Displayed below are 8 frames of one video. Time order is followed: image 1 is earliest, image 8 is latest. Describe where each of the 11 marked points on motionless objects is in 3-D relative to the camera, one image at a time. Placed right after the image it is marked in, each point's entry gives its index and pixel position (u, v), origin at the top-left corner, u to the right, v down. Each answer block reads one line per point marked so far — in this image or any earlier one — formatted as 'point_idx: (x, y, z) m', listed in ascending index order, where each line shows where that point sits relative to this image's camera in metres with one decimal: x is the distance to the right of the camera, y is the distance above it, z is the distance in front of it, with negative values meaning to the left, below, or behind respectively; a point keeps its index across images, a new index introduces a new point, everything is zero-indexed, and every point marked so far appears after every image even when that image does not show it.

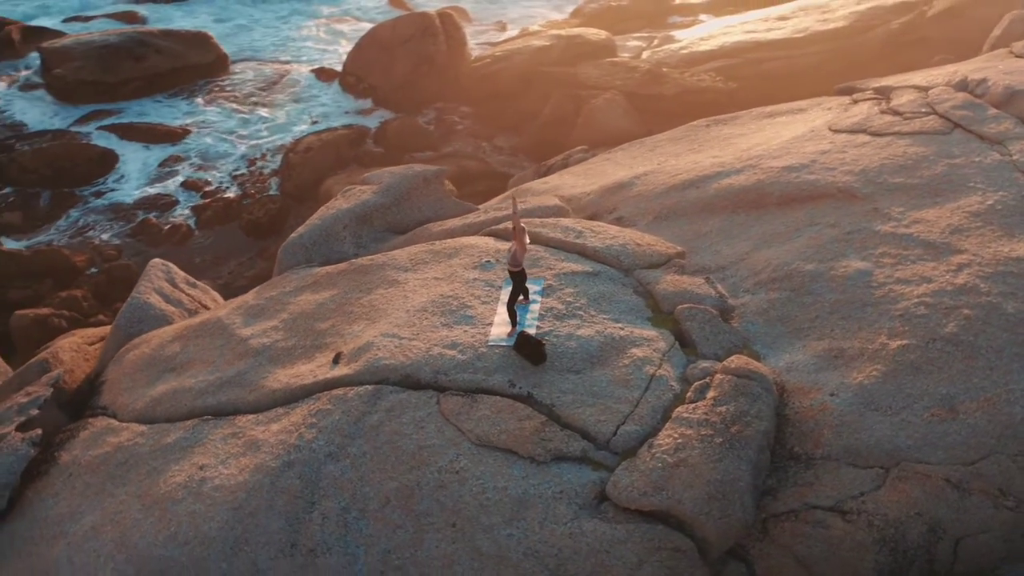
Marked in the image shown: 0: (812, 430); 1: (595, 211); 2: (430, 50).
0: (+1.6, -0.7, +5.8) m
1: (+0.6, +0.6, +8.3) m
2: (-1.2, +3.4, +15.6) m
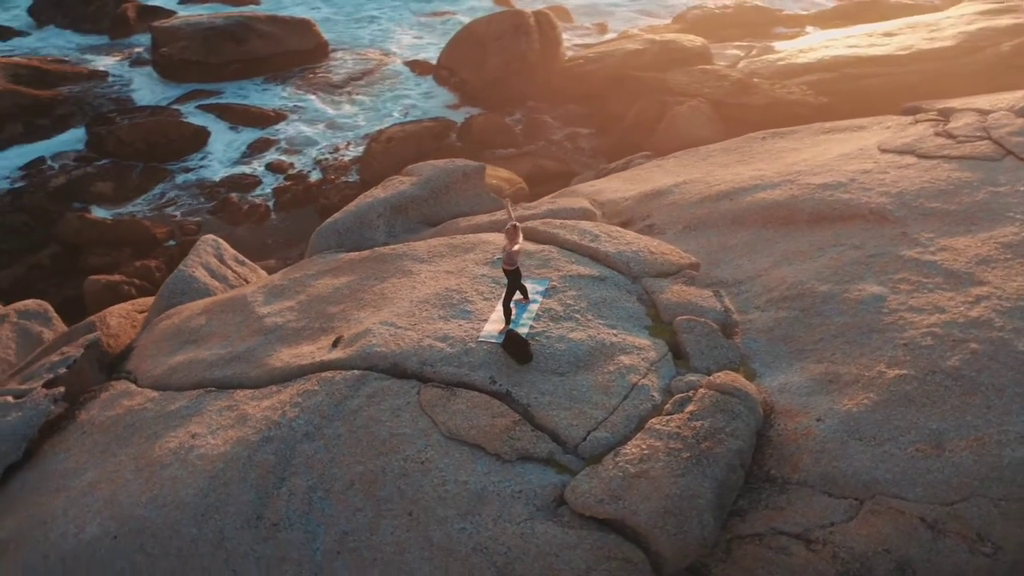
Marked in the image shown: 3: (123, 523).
0: (+1.4, -0.8, +5.6) m
1: (+0.9, +0.5, +8.2) m
2: (+0.1, +3.4, +15.7) m
3: (-2.1, -1.2, +5.8) m
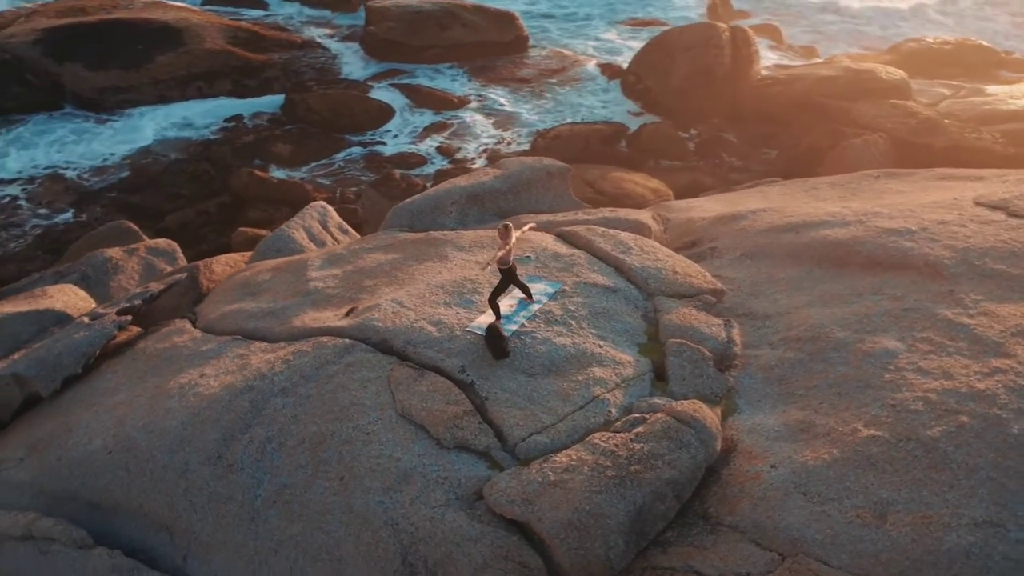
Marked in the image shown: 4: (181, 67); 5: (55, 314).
0: (+1.1, -1.0, +5.4) m
1: (+1.4, +0.4, +8.0) m
2: (+2.8, +3.2, +15.4) m
3: (-2.3, -0.9, +6.4) m
4: (-4.8, +3.2, +15.9) m
5: (-3.4, -0.2, +8.3) m
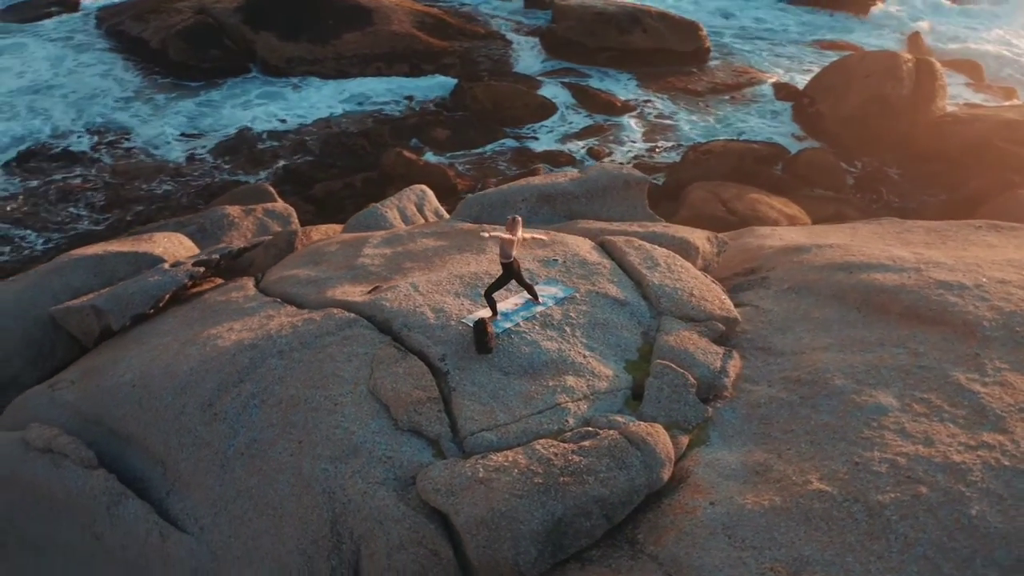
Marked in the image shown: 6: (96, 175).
0: (+0.7, -1.1, +5.2) m
1: (+1.7, +0.2, +7.7) m
2: (+5.0, +2.6, +14.6) m
3: (-2.3, -0.6, +6.9) m
4: (-2.2, +3.7, +16.6) m
5: (-3.0, +0.3, +9.0) m
6: (-5.3, +1.4, +14.0) m
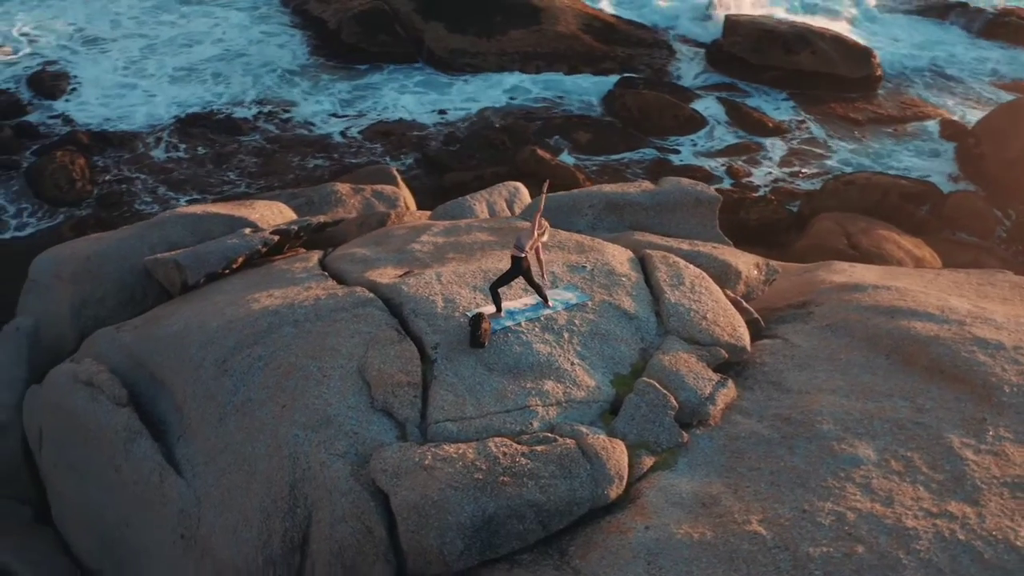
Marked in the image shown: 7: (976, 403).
0: (+0.4, -1.2, +5.1) m
1: (+2.0, -0.1, +7.4) m
2: (+6.8, +1.9, +13.6) m
3: (-2.2, -0.3, +7.3) m
4: (+0.2, +3.8, +16.9) m
5: (-2.3, +0.6, +9.5) m
6: (-3.5, +2.0, +14.9) m
7: (+2.4, -0.6, +5.6) m
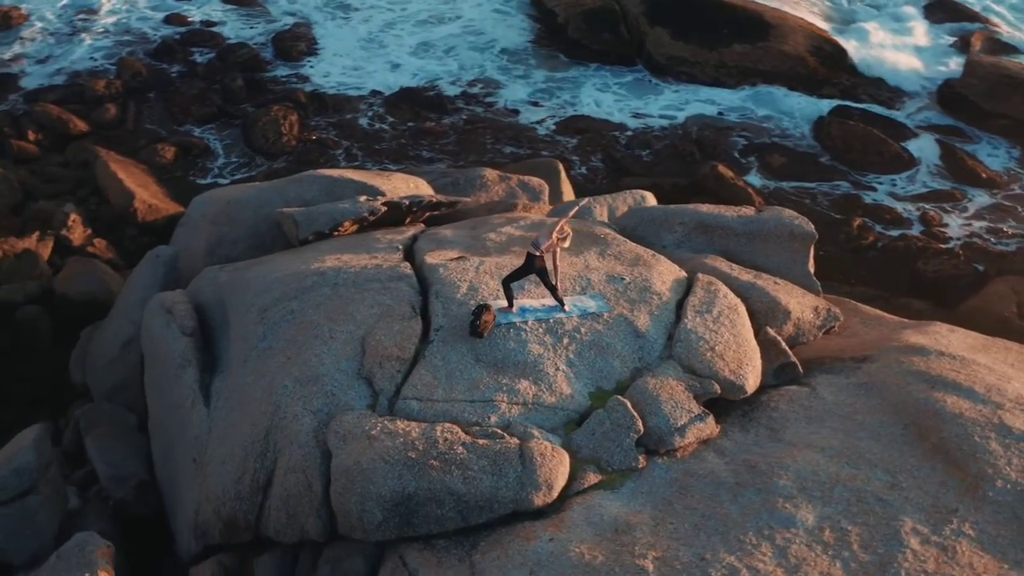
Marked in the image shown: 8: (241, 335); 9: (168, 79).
0: (0.0, -1.2, +5.1) m
1: (+2.2, -0.4, +6.9) m
2: (+8.7, +0.5, +11.7) m
3: (-1.8, +0.1, +7.9) m
4: (+3.5, +3.4, +16.5) m
5: (-1.3, +0.9, +10.0) m
6: (-0.8, +2.3, +15.5) m
7: (+2.1, -1.0, +5.1) m
8: (-1.8, -0.3, +7.1) m
9: (-5.0, +3.1, +16.0) m
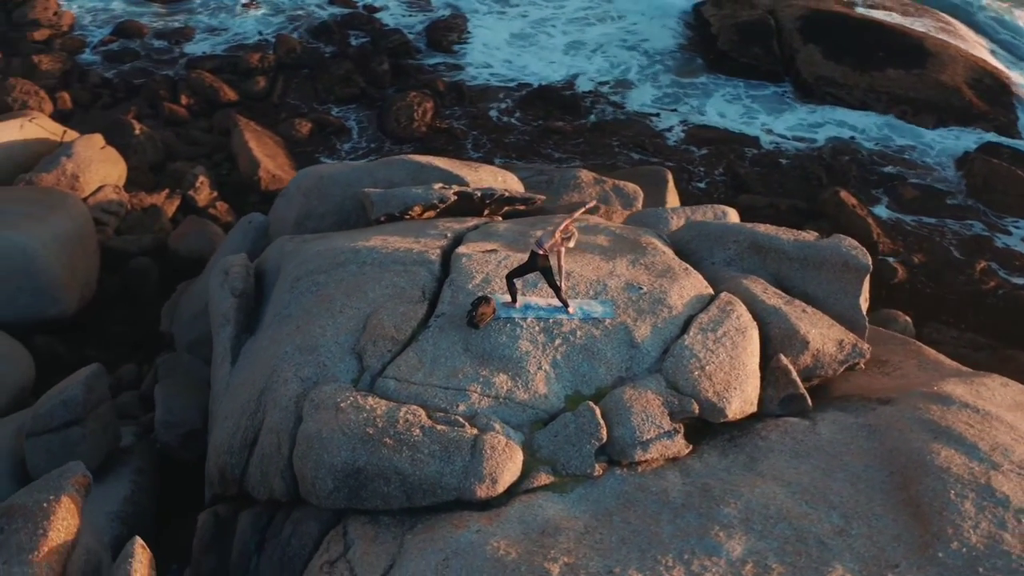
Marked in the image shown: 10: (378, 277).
0: (-0.4, -1.1, +5.2) m
1: (+2.3, -0.7, +6.6) m
2: (+9.4, -0.5, +10.2) m
3: (-1.5, +0.3, +8.2) m
4: (+5.6, +2.9, +15.7) m
5: (-0.5, +1.0, +10.2) m
6: (+1.0, +2.3, +15.5) m
7: (+1.7, -1.1, +4.8) m
8: (-1.6, -0.1, +7.4) m
9: (-2.9, +3.5, +16.8) m
10: (-0.8, +0.1, +7.0) m
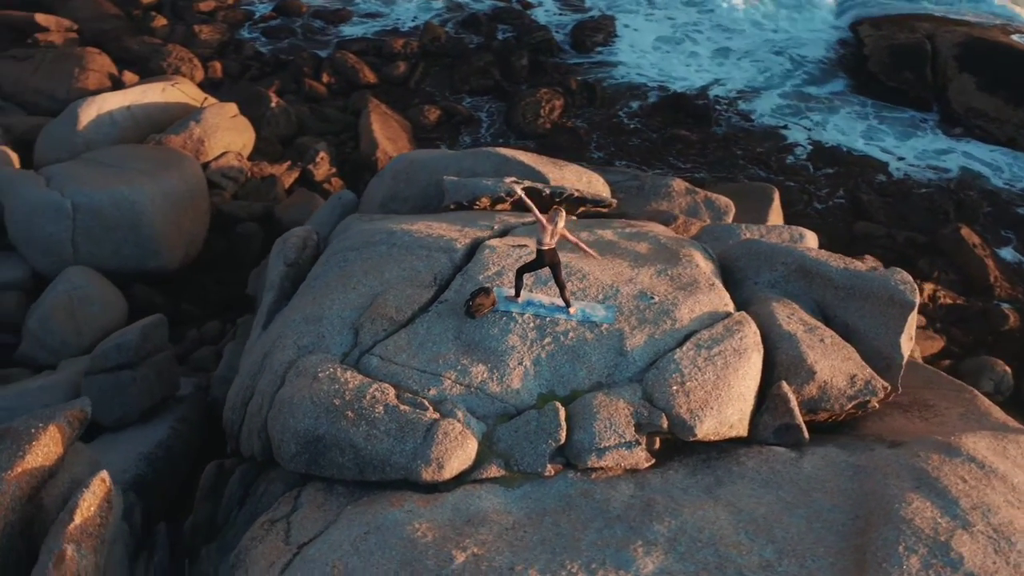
0: (-0.7, -1.0, +5.3) m
1: (+2.2, -0.9, +6.3) m
2: (+9.8, -1.5, +8.6) m
3: (-1.1, +0.5, +8.5) m
4: (+7.3, +2.2, +14.7) m
5: (+0.3, +1.1, +10.3) m
6: (+2.7, +2.1, +15.3) m
7: (+1.3, -1.3, +4.6) m
8: (-1.4, +0.1, +7.7) m
9: (-0.8, +3.7, +17.1) m
10: (-0.7, +0.2, +7.1) m
